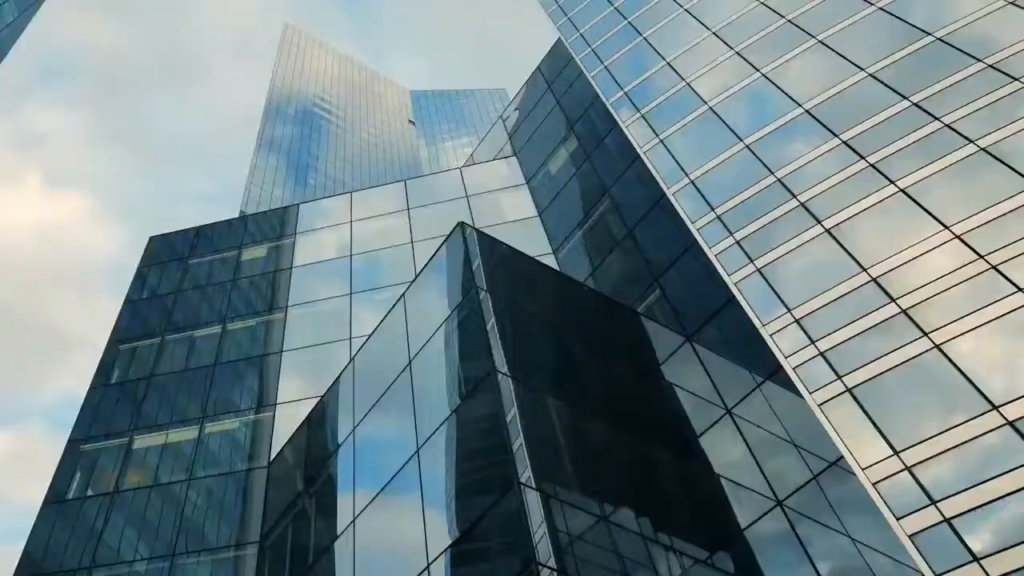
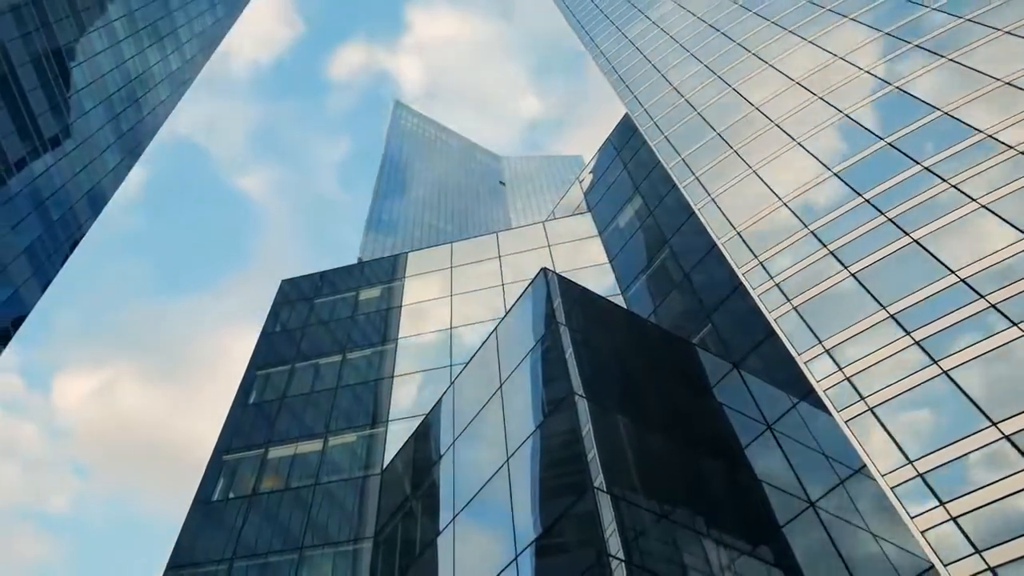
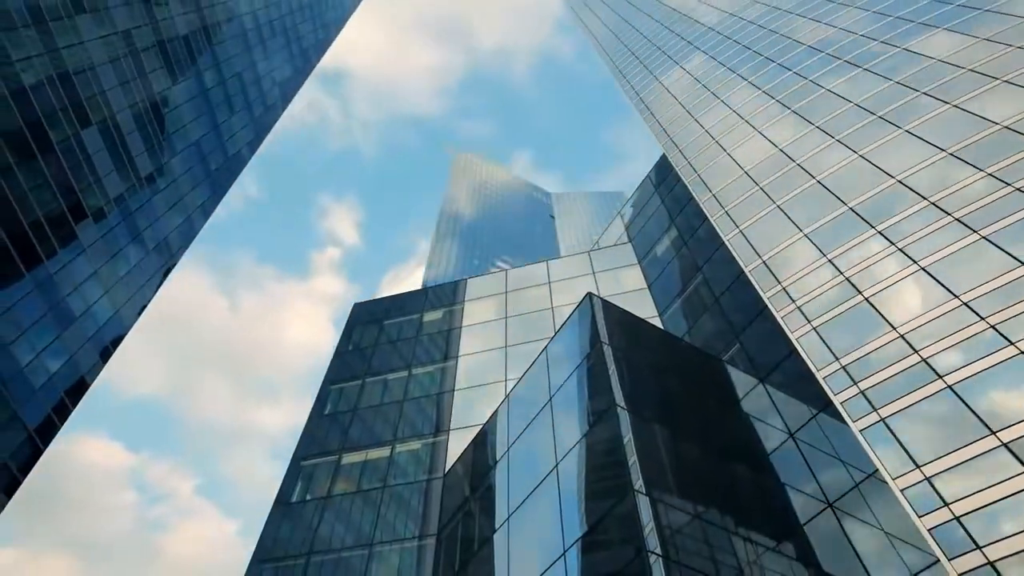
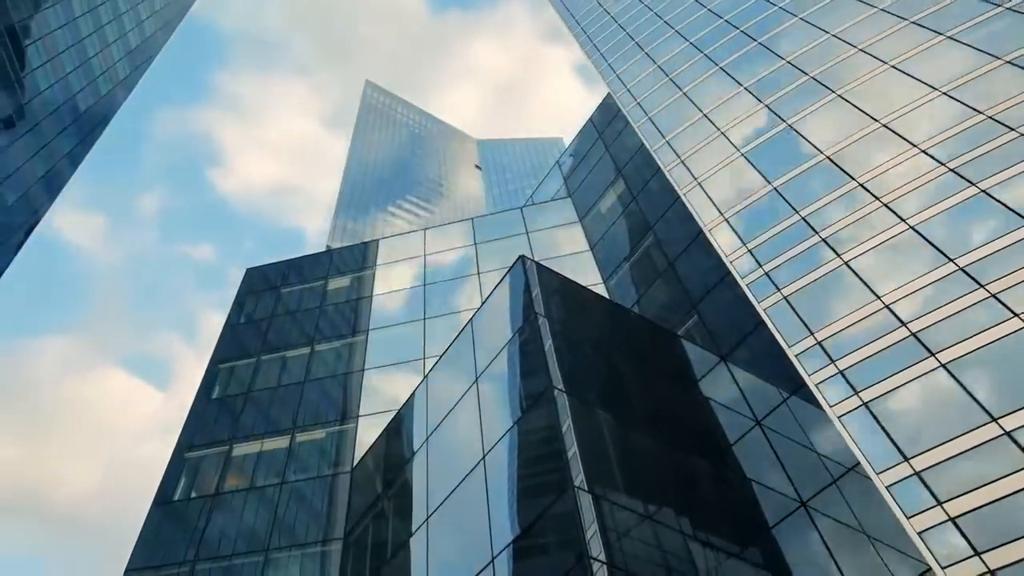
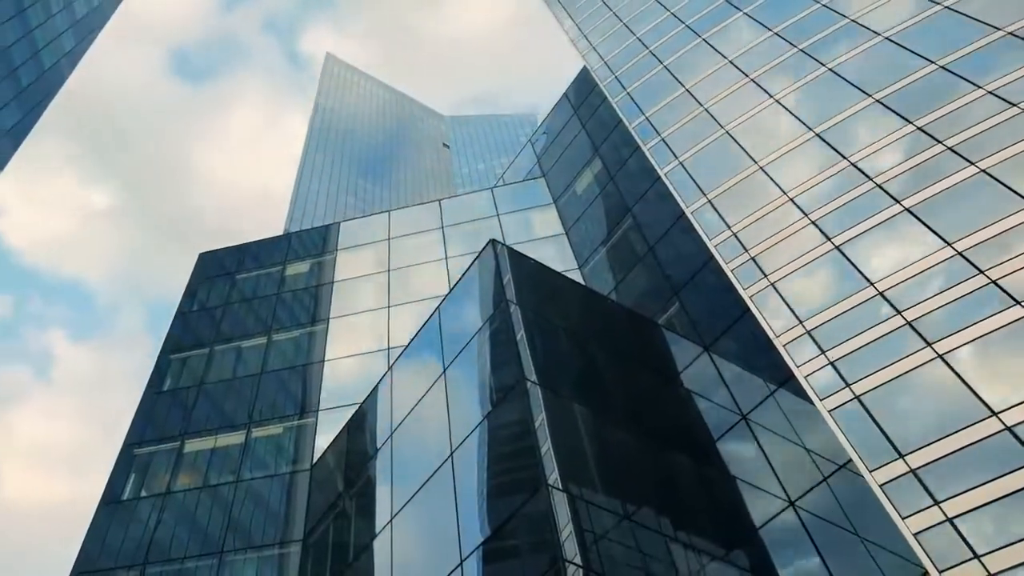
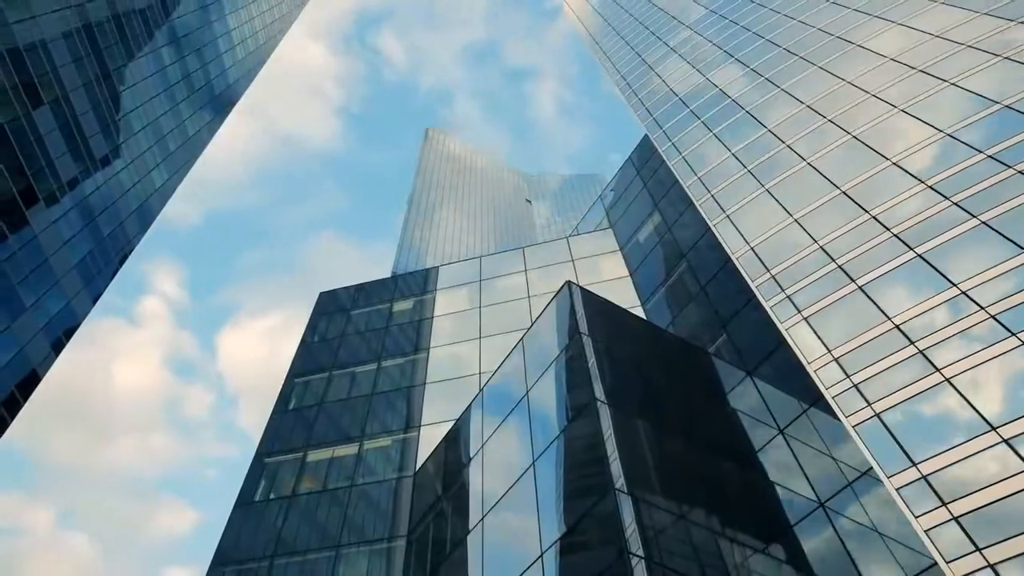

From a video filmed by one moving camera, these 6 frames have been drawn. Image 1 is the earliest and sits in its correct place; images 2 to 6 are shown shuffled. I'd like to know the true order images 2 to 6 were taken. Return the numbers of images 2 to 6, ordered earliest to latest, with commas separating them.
5, 4, 2, 6, 3
